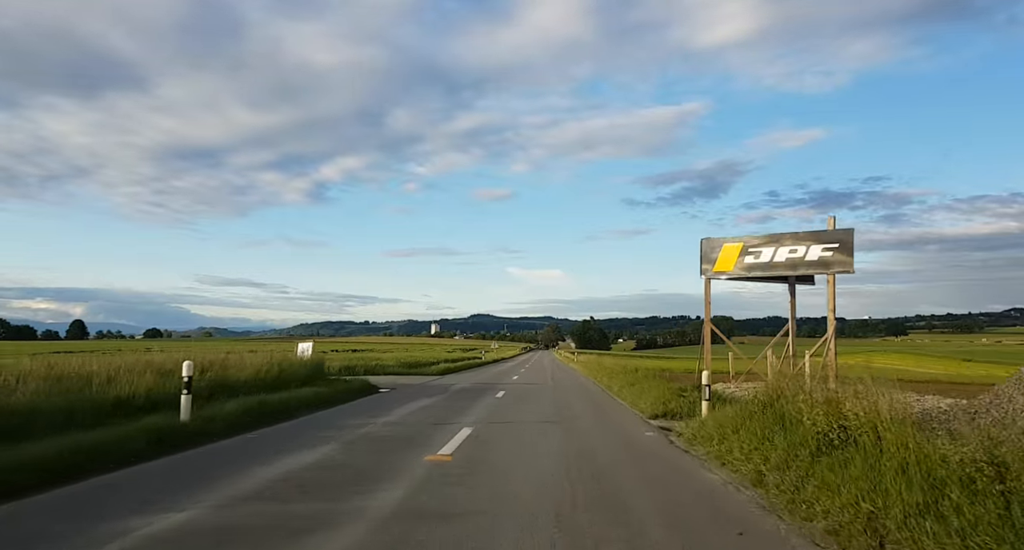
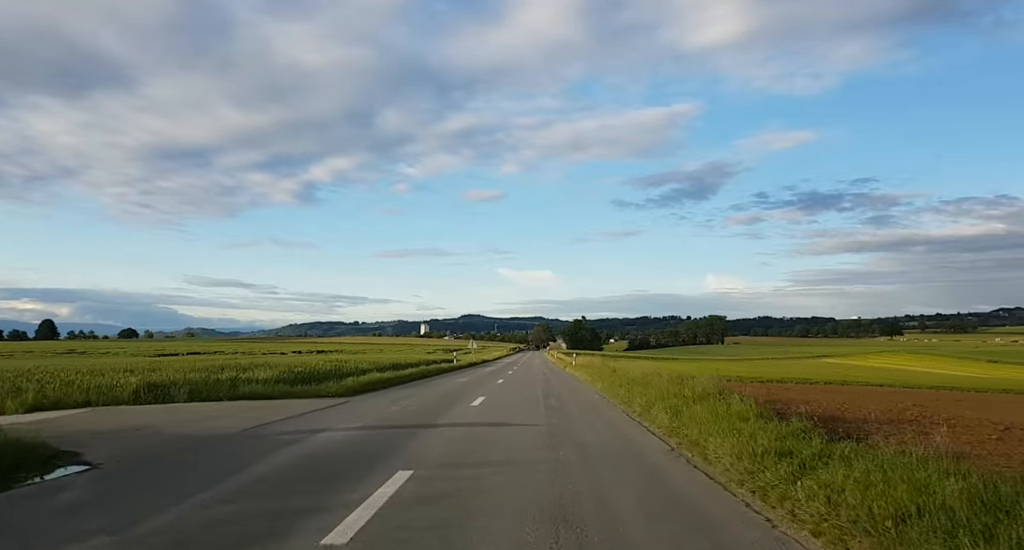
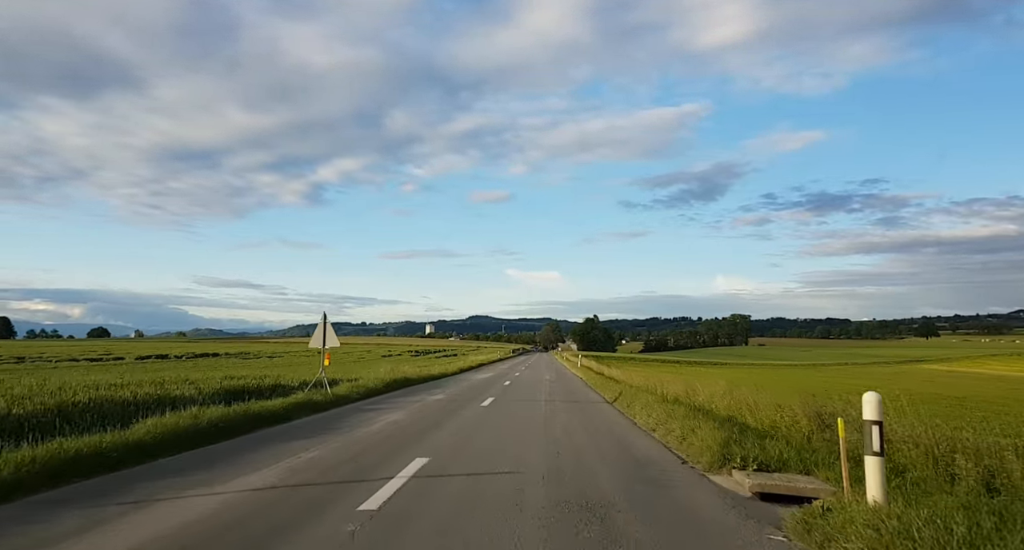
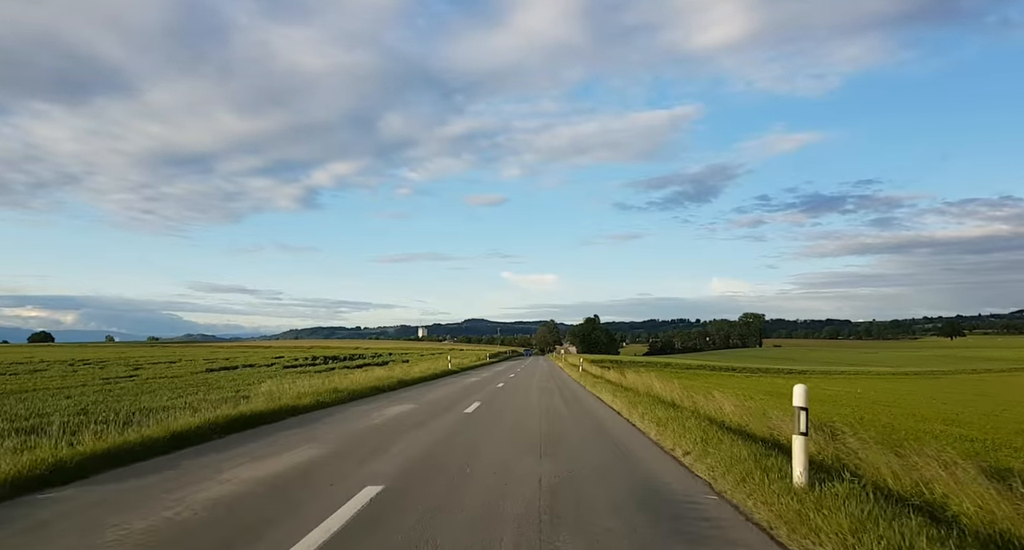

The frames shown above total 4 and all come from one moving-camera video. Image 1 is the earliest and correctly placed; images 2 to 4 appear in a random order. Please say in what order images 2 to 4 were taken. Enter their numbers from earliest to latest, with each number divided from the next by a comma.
2, 3, 4
